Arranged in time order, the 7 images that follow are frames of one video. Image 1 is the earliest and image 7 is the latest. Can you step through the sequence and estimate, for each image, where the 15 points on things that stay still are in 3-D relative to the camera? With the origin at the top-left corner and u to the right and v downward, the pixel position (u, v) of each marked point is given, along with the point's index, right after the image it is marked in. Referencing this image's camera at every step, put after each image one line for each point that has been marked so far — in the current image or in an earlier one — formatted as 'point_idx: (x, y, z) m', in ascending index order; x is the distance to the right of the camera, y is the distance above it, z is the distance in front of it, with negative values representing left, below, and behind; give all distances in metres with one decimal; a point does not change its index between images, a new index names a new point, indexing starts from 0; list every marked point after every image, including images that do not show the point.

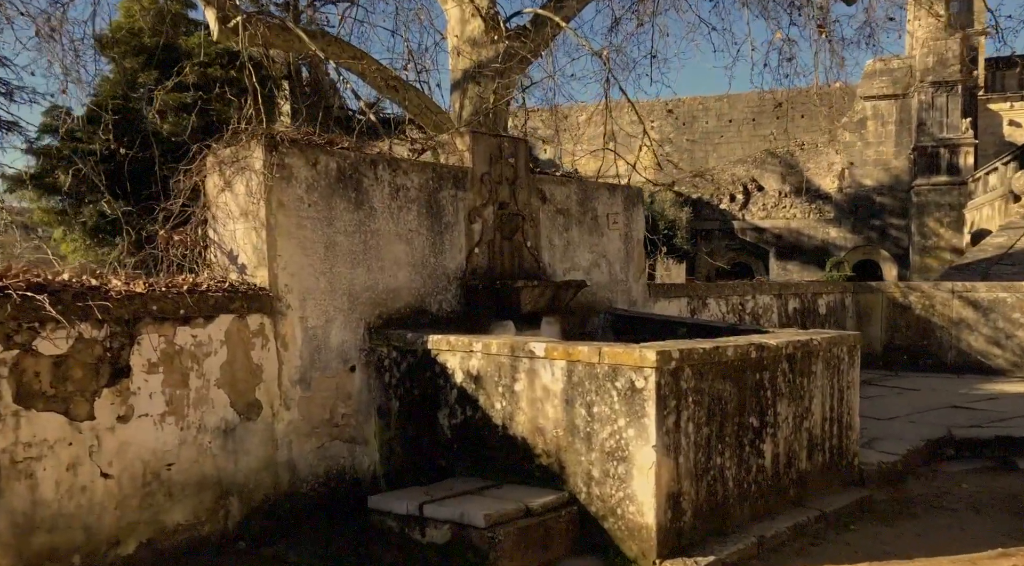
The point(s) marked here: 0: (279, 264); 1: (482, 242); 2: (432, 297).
0: (-1.3, +0.1, +5.5) m
1: (-0.2, +0.3, +6.8) m
2: (-0.5, -0.1, +6.4) m
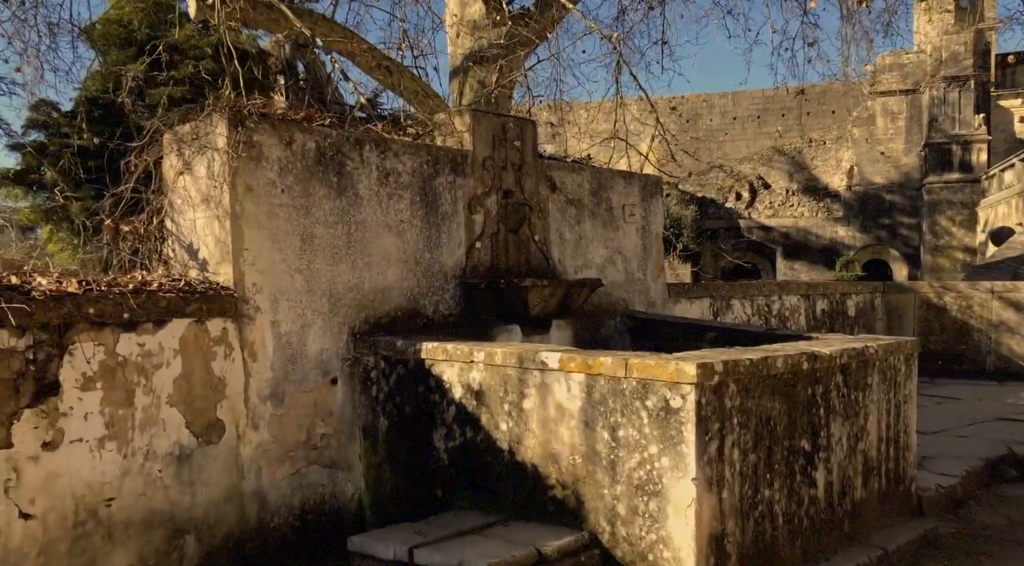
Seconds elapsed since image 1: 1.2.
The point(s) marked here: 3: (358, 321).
0: (-1.3, +0.1, +4.7) m
1: (-0.2, +0.3, +6.0) m
2: (-0.5, -0.1, +5.6) m
3: (-0.8, -0.2, +5.2) m
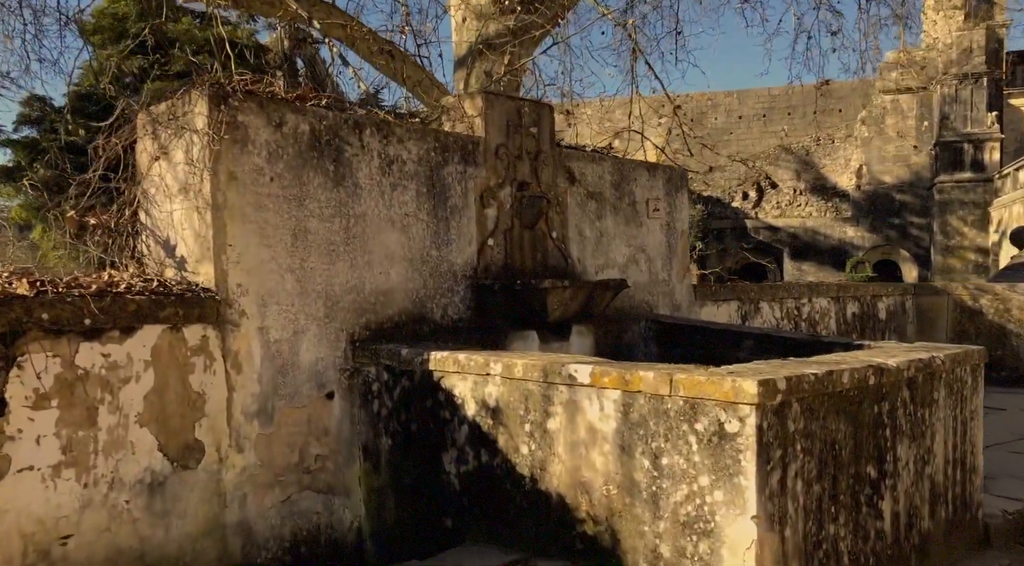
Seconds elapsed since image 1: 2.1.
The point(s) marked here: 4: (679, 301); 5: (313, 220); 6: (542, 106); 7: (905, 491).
0: (-1.2, +0.1, +4.1) m
1: (-0.1, +0.3, +5.4) m
2: (-0.4, -0.1, +5.0) m
3: (-0.7, -0.2, +4.6) m
4: (+1.2, -0.1, +6.8) m
5: (-0.9, +0.3, +4.5) m
6: (+0.2, +1.0, +5.7) m
7: (+1.6, -0.9, +4.1) m
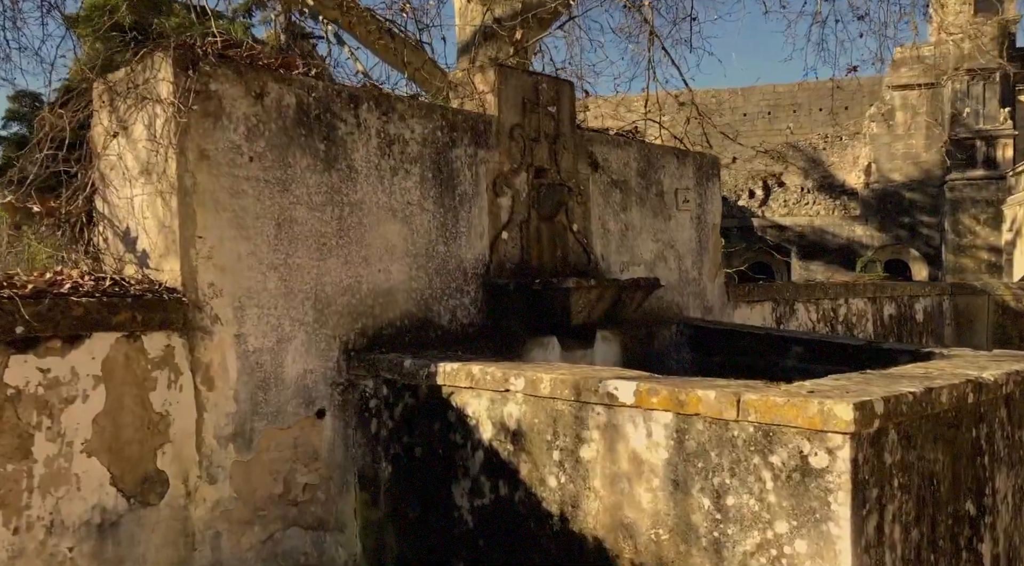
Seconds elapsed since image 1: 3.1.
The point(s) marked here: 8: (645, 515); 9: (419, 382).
0: (-1.1, +0.1, +3.5) m
1: (0.0, +0.3, +4.8) m
2: (-0.3, -0.1, +4.4) m
3: (-0.6, -0.2, +4.0) m
4: (+1.2, -0.1, +6.2) m
5: (-0.8, +0.3, +3.8) m
6: (+0.3, +1.0, +5.1) m
7: (+1.7, -0.9, +3.4) m
8: (+0.4, -0.7, +3.0) m
9: (-0.3, -0.4, +3.7) m
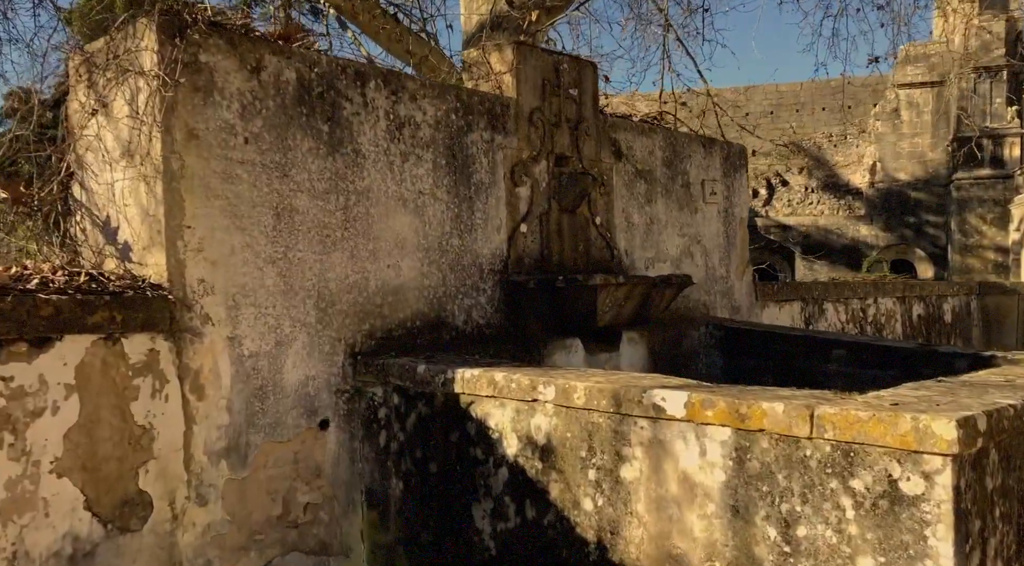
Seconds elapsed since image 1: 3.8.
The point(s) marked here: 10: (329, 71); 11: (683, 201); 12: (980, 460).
0: (-1.0, +0.1, +3.1) m
1: (+0.1, +0.3, +4.4) m
2: (-0.2, -0.1, +4.0) m
3: (-0.6, -0.2, +3.6) m
4: (+1.3, -0.1, +5.8) m
5: (-0.7, +0.3, +3.4) m
6: (+0.3, +1.1, +4.7) m
7: (+1.8, -0.9, +3.1) m
8: (+0.5, -0.7, +2.6) m
9: (-0.3, -0.4, +3.3) m
10: (-0.7, +0.8, +3.5) m
11: (+0.9, +0.4, +5.3) m
12: (+1.1, -0.4, +2.3) m
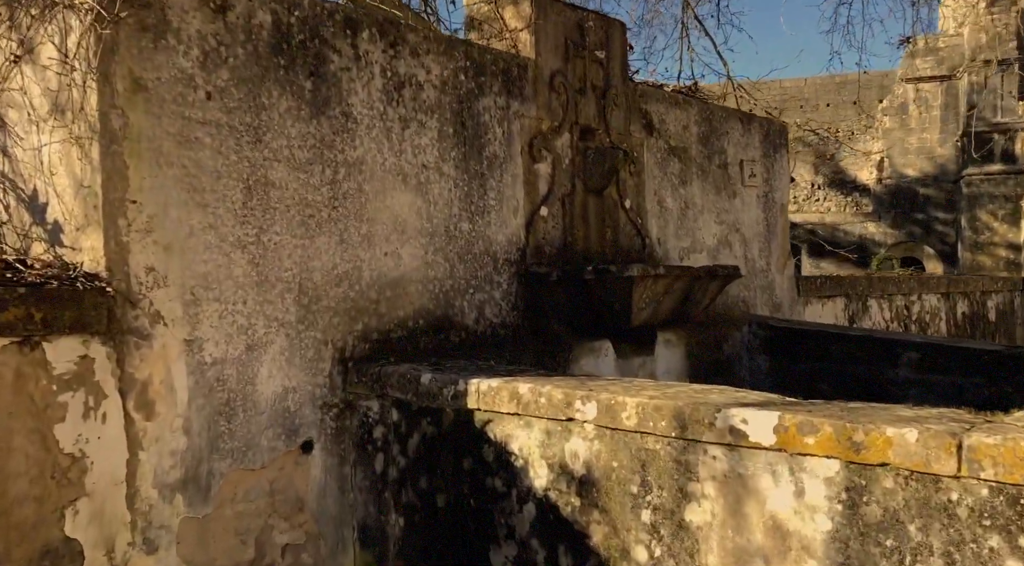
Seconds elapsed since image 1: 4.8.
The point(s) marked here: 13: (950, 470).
0: (-0.9, +0.1, +2.4) m
1: (+0.2, +0.3, +3.8) m
2: (-0.2, 0.0, +3.3) m
3: (-0.5, -0.2, +2.9) m
4: (+1.4, -0.1, +5.1) m
5: (-0.7, +0.3, +2.8) m
6: (+0.4, +1.1, +4.1) m
7: (+1.9, -0.8, +2.4) m
8: (+0.6, -0.7, +2.0) m
9: (-0.2, -0.3, +2.7) m
10: (-0.6, +0.8, +2.9) m
11: (+1.0, +0.5, +4.7) m
12: (+1.2, -0.4, +1.7) m
13: (+0.8, -0.3, +1.8) m
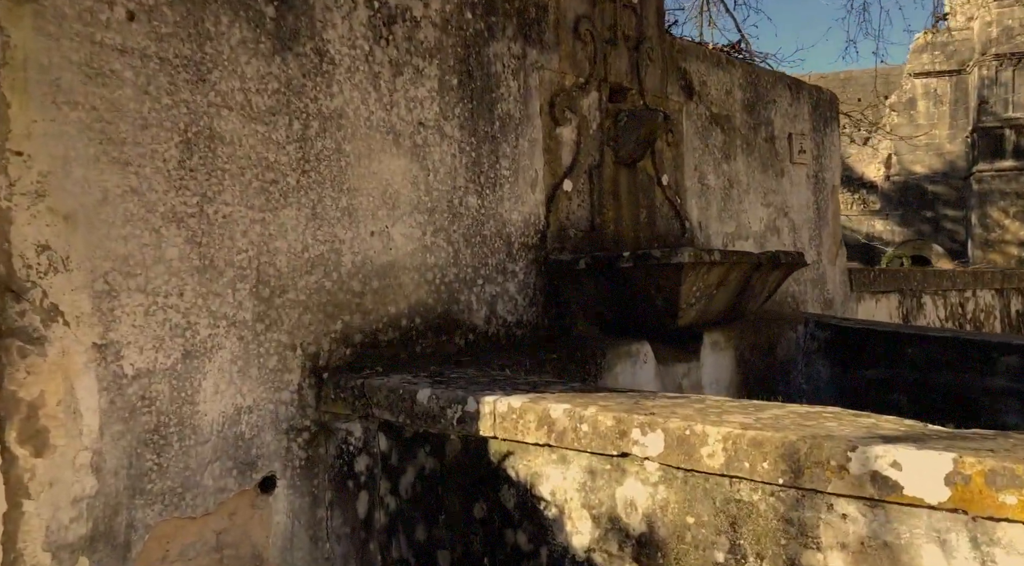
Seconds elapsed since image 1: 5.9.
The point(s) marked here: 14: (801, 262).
0: (-0.9, +0.2, +1.8) m
1: (+0.2, +0.4, +3.1) m
2: (-0.1, 0.0, +2.7) m
3: (-0.4, -0.1, +2.3) m
4: (+1.5, -0.1, +4.5) m
5: (-0.6, +0.4, +2.1) m
6: (+0.5, +1.1, +3.4) m
7: (+1.9, -0.8, +1.8) m
8: (+0.6, -0.6, +1.3) m
9: (-0.1, -0.3, +2.0) m
10: (-0.5, +0.8, +2.2) m
11: (+1.1, +0.5, +4.0) m
12: (+1.2, -0.3, +1.0) m
13: (+0.8, -0.3, +1.1) m
14: (+0.9, +0.1, +3.3) m
